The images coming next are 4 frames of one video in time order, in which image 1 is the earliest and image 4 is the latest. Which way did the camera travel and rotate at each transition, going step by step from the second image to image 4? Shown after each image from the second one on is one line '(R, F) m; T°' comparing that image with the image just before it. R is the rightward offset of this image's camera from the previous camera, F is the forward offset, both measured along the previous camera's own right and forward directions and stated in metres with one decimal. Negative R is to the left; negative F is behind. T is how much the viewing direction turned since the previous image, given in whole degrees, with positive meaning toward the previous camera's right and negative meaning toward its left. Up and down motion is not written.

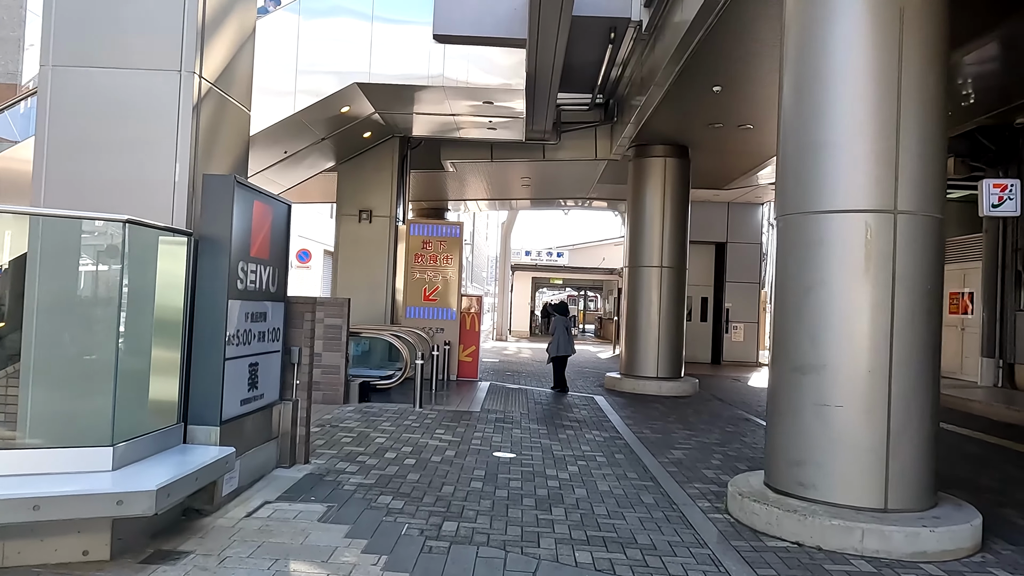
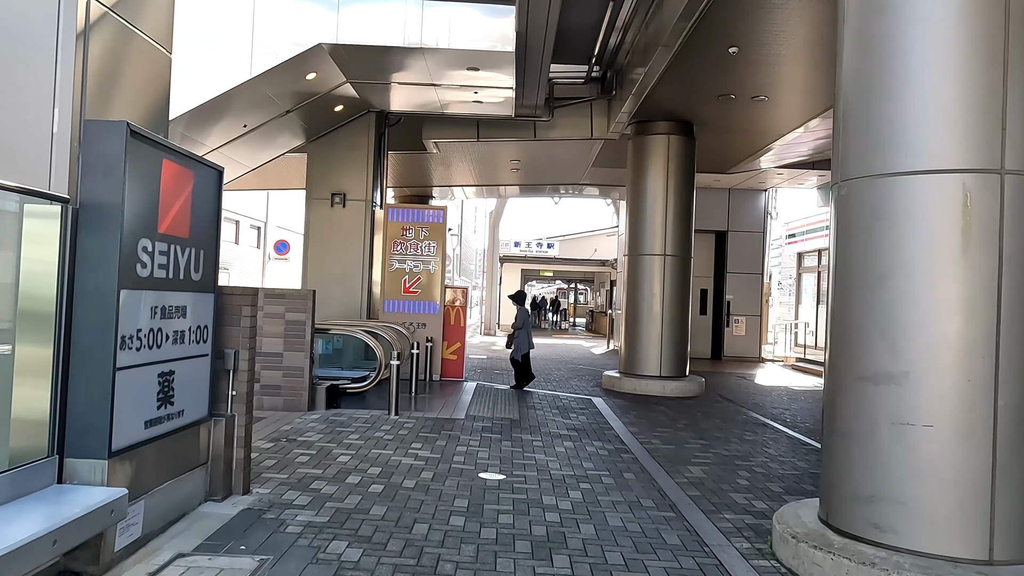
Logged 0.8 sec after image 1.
(0.0, +1.2) m; +1°
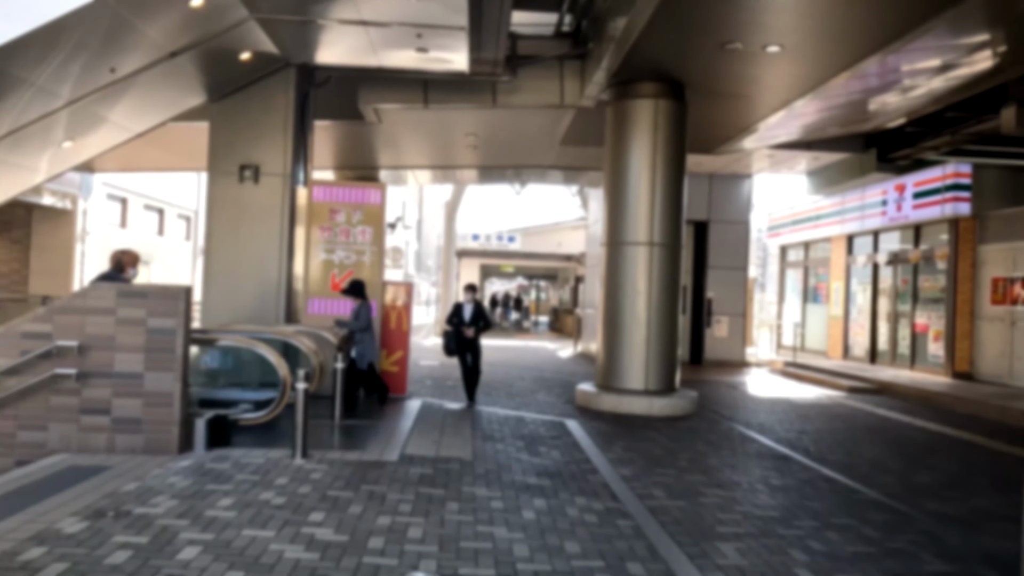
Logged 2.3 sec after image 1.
(+0.1, +2.3) m; +3°
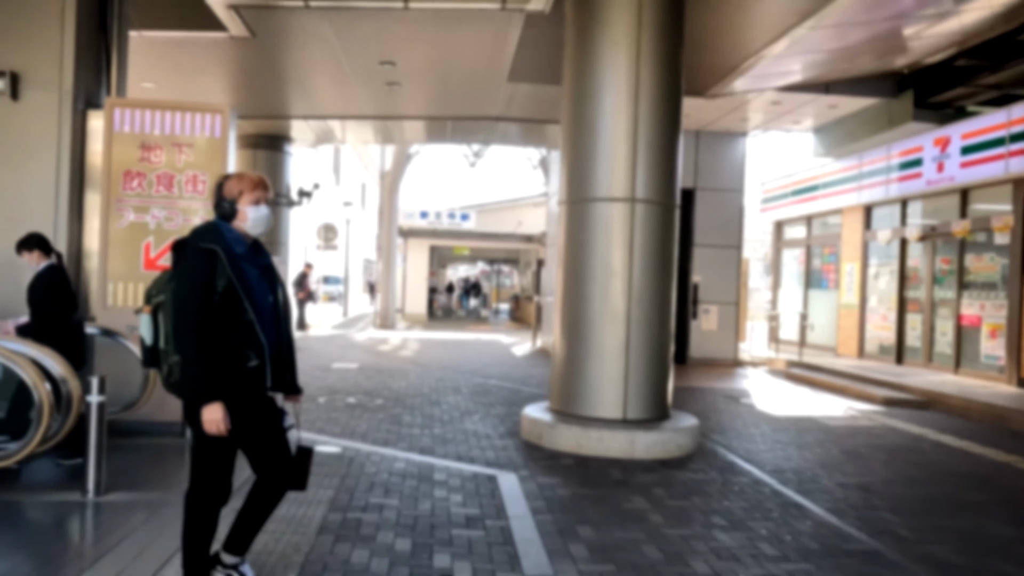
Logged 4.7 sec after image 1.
(+0.5, +3.5) m; +2°
